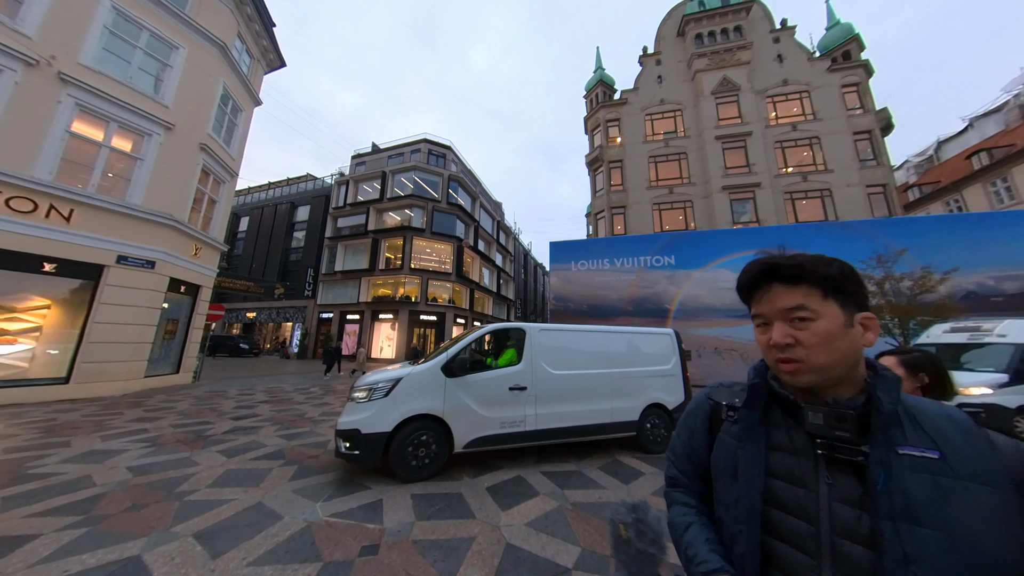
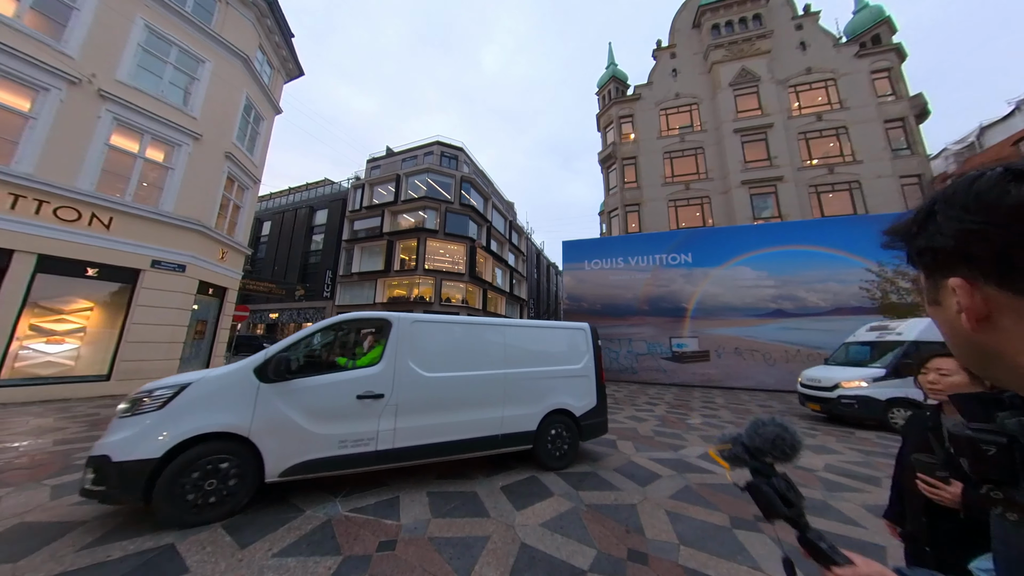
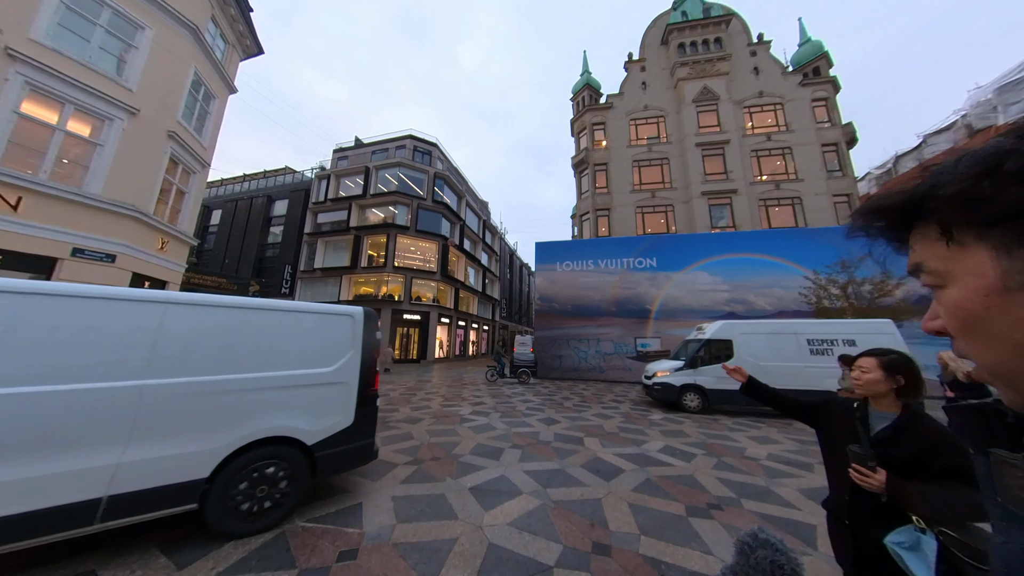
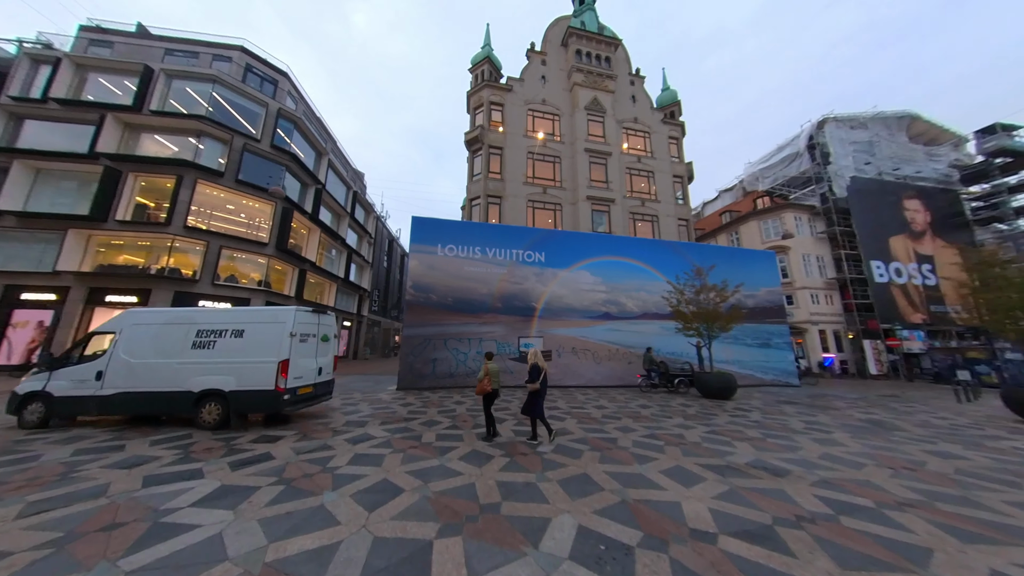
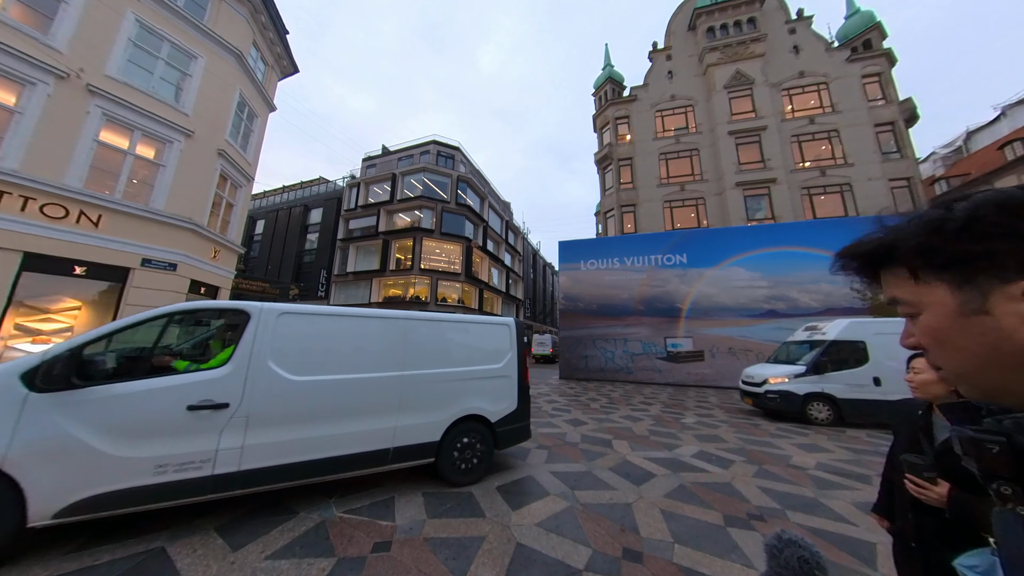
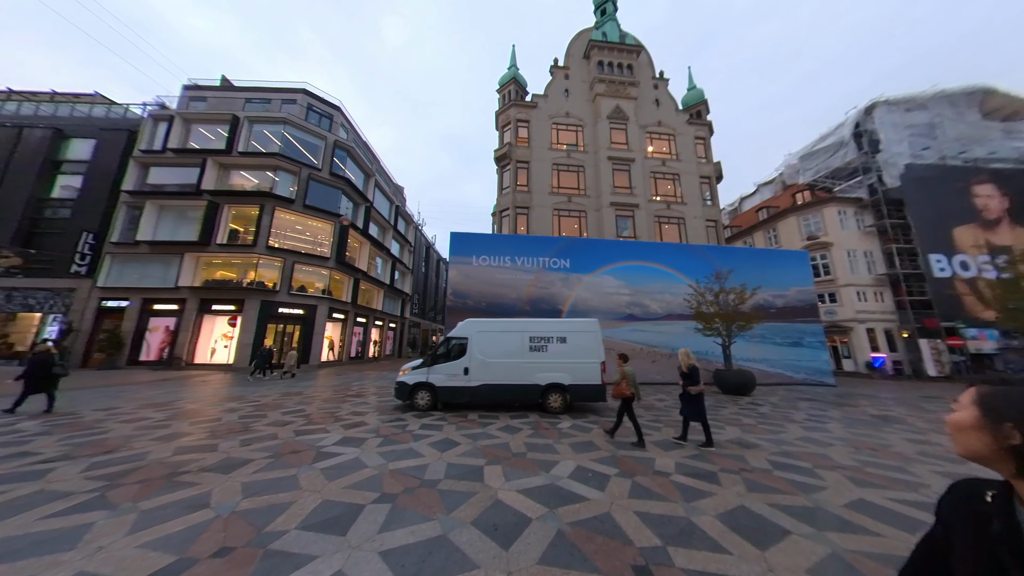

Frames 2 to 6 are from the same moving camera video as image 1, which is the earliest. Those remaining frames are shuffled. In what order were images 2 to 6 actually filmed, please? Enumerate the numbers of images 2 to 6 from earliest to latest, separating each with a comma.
2, 5, 3, 6, 4
